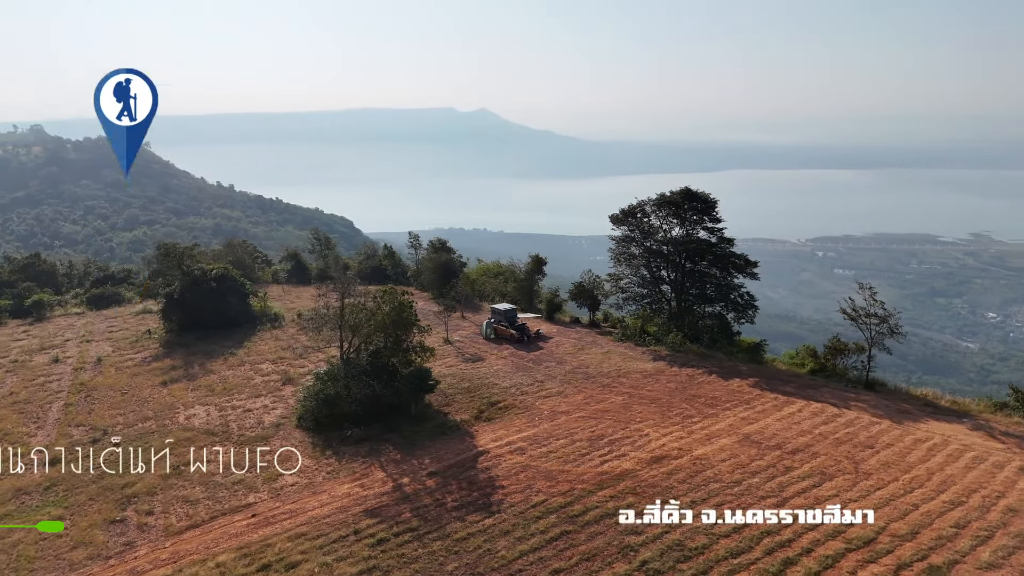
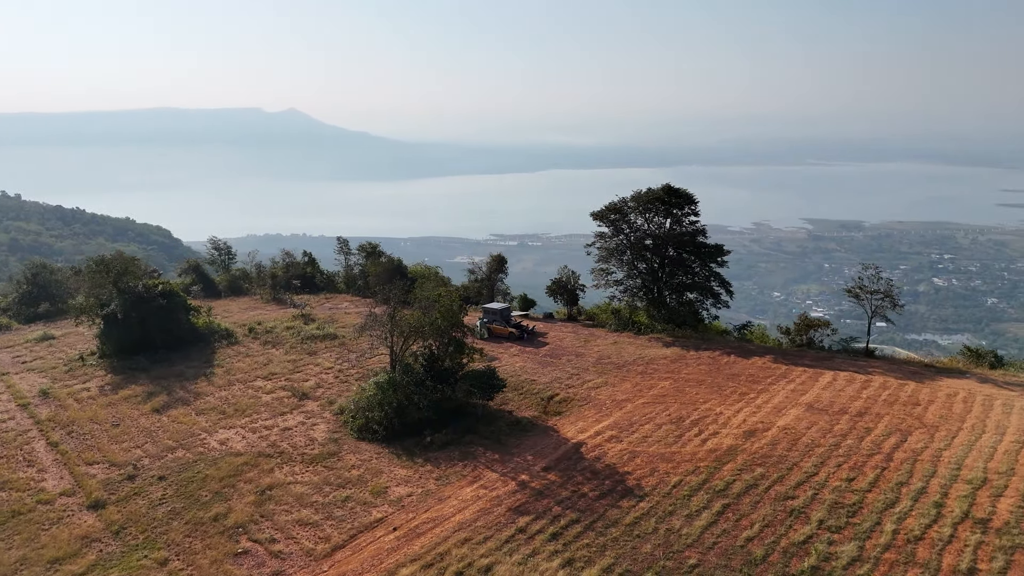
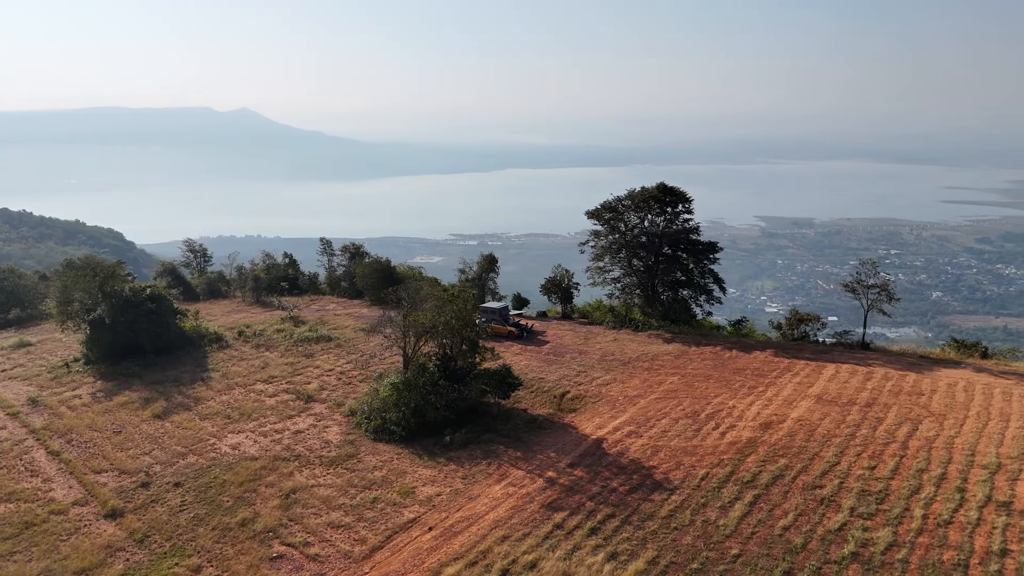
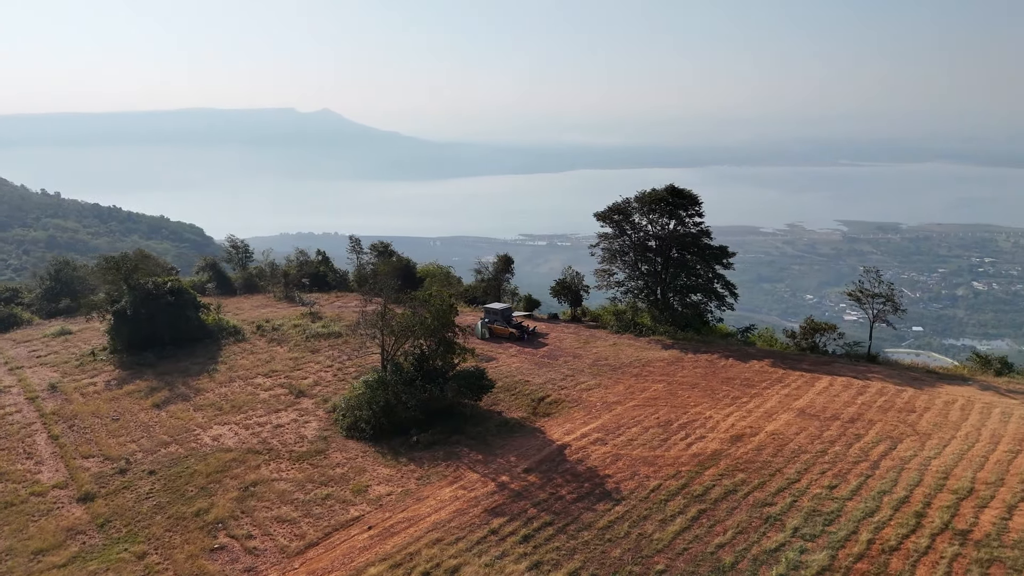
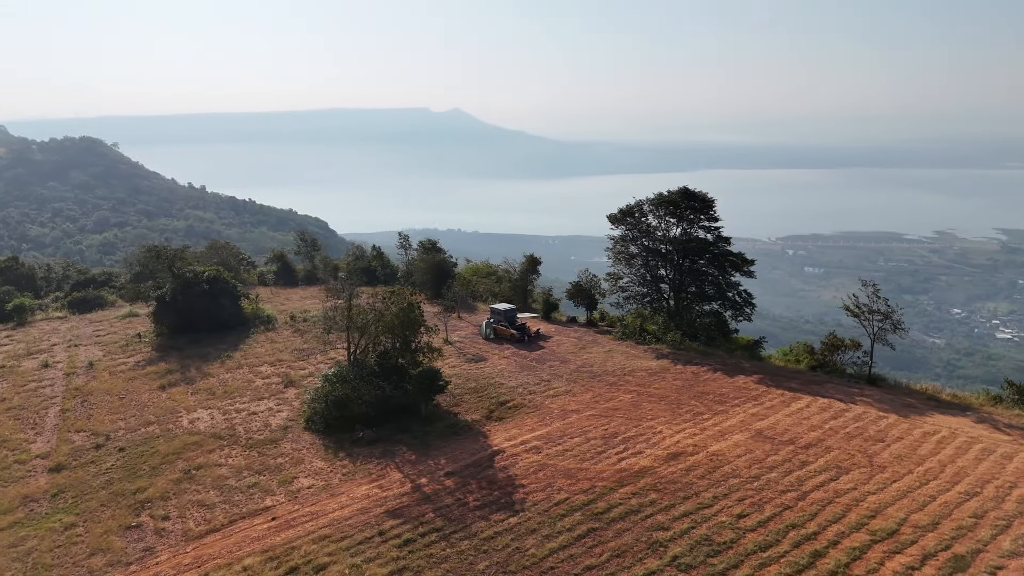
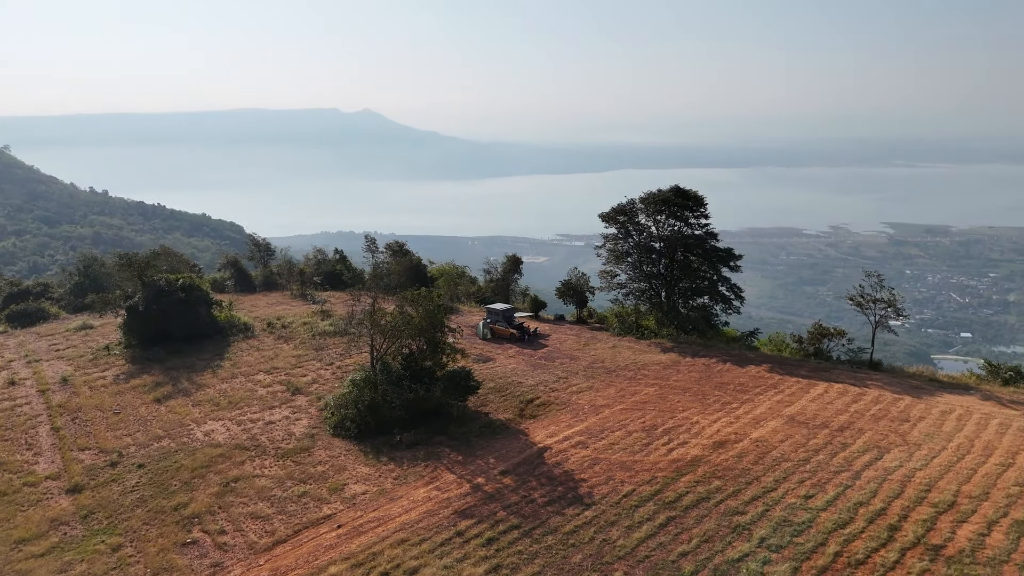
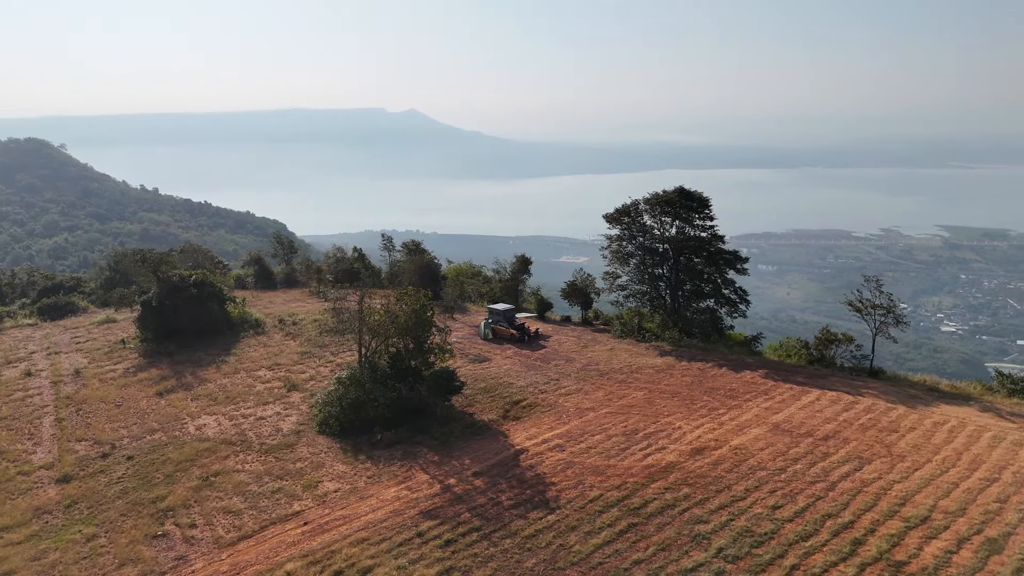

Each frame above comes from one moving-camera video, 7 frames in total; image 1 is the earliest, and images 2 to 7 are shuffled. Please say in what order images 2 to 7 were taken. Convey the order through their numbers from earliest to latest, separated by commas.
5, 7, 6, 4, 2, 3
